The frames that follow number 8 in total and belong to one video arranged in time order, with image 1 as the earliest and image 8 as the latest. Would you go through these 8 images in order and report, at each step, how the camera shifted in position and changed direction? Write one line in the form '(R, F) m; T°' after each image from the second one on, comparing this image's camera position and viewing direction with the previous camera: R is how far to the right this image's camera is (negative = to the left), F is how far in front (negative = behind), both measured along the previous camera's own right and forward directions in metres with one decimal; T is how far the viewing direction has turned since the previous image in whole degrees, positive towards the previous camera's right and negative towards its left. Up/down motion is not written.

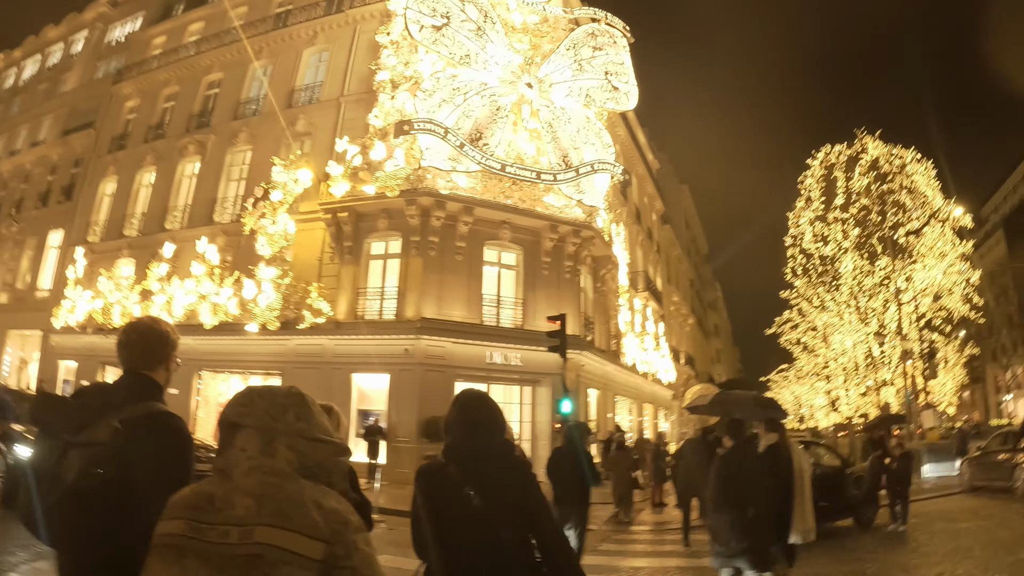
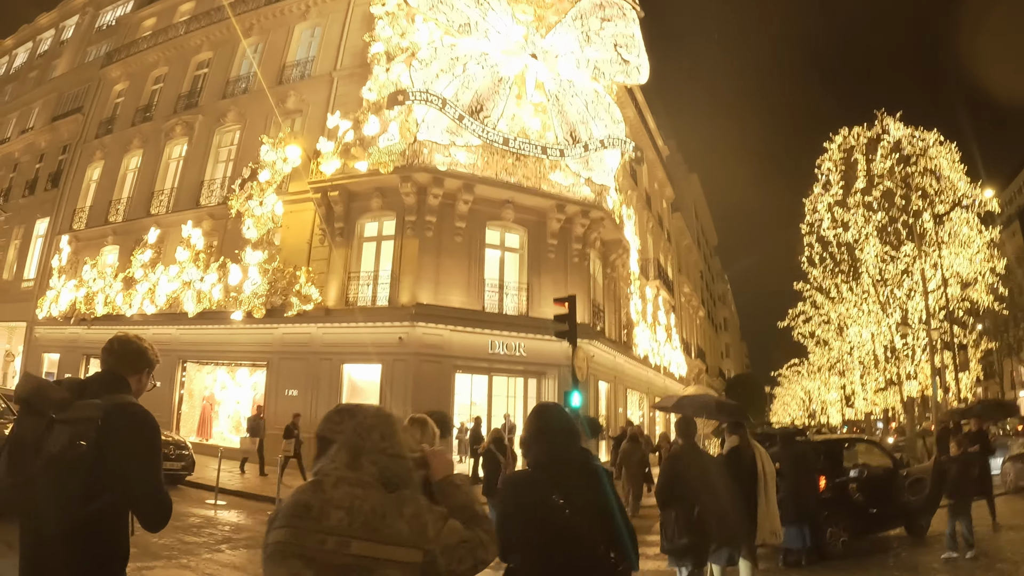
(+0.1, +1.4) m; -1°
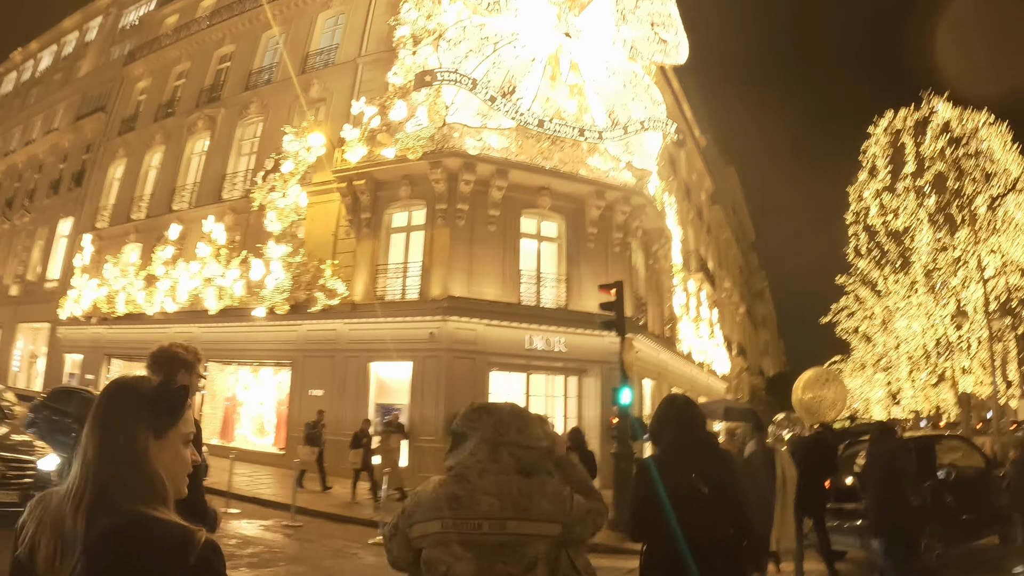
(-0.4, +1.1) m; -2°
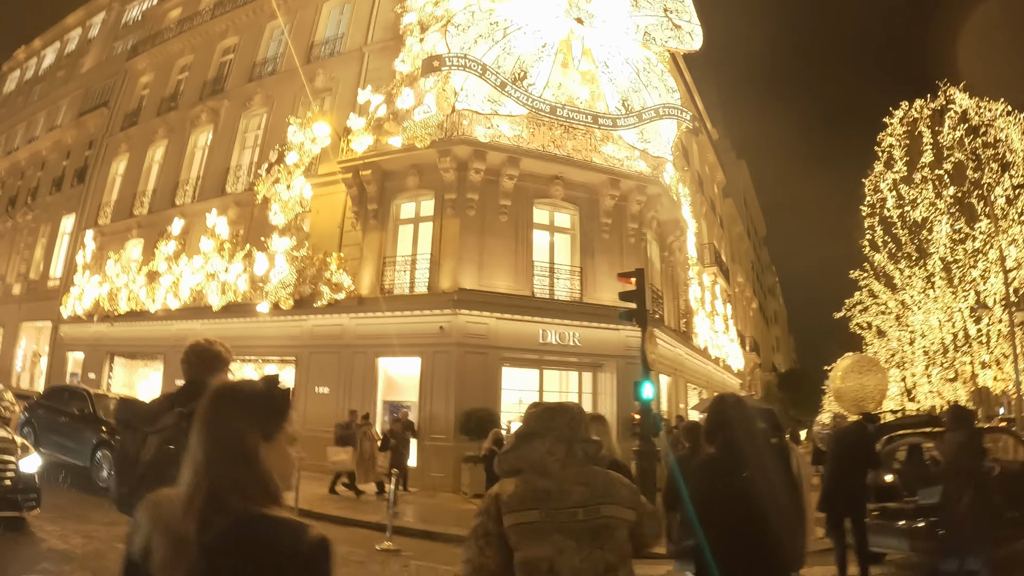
(-0.2, +0.6) m; -1°
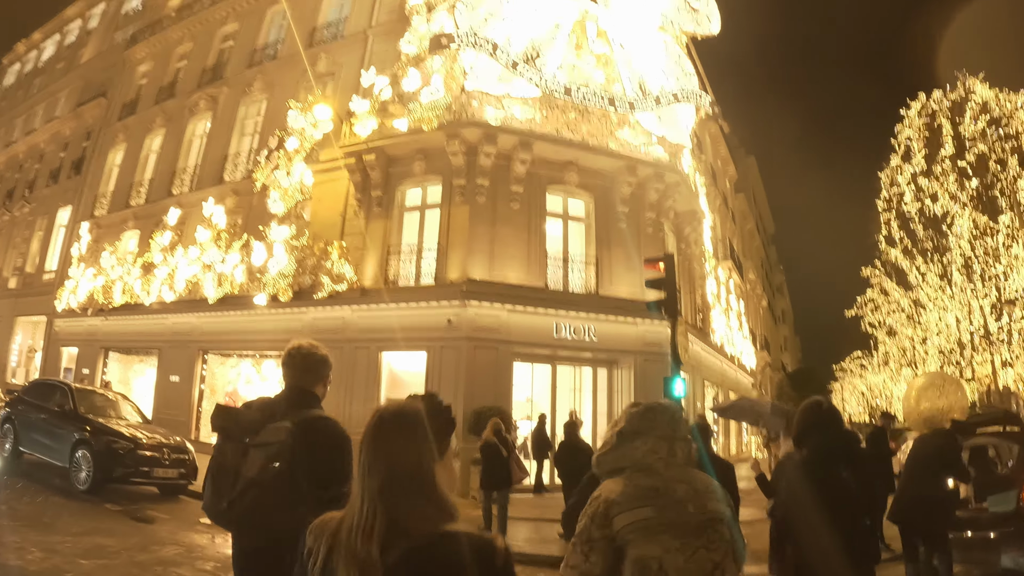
(-0.2, +0.9) m; 0°
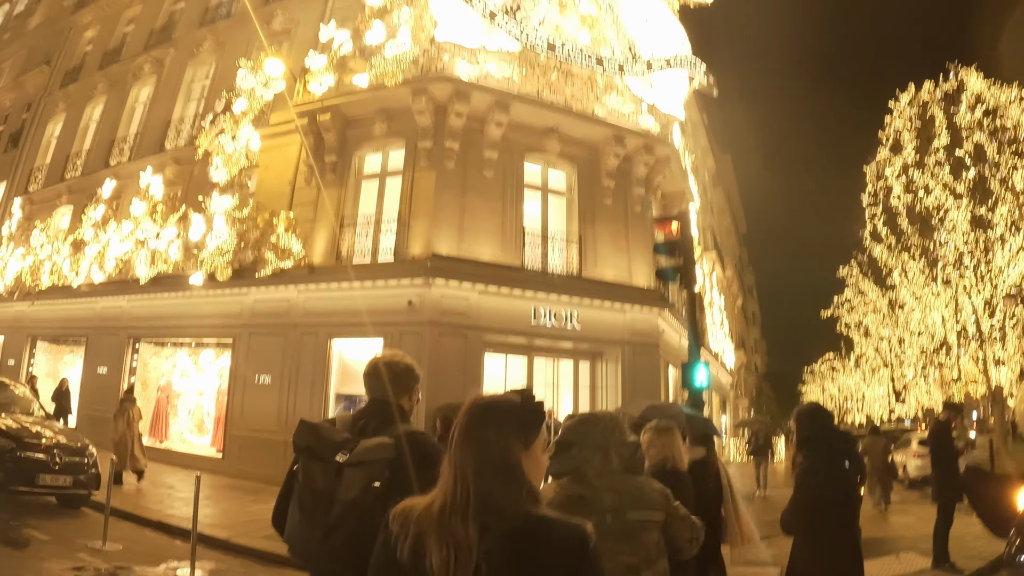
(+0.2, +1.8) m; +2°
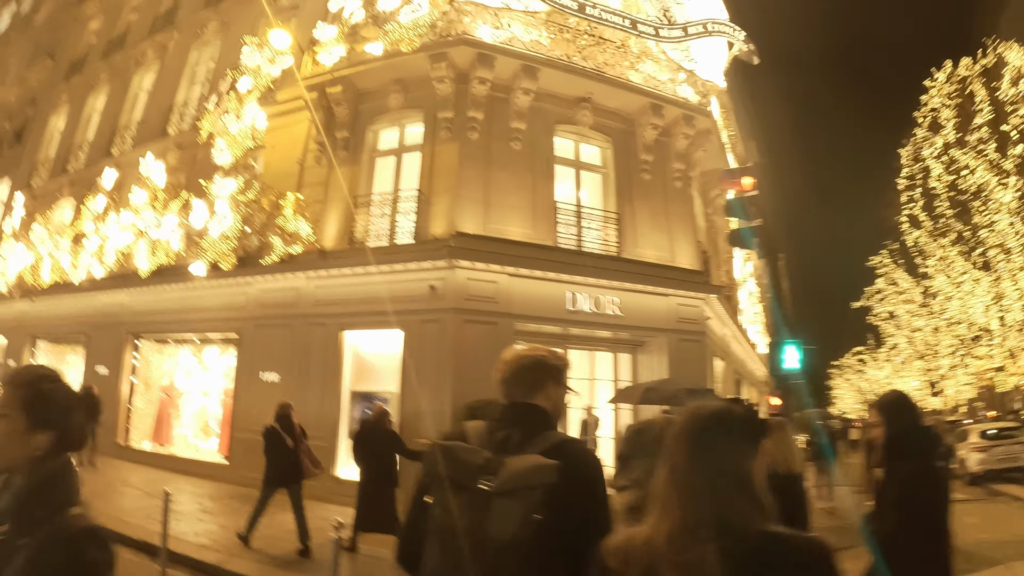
(-0.3, +1.2) m; -1°
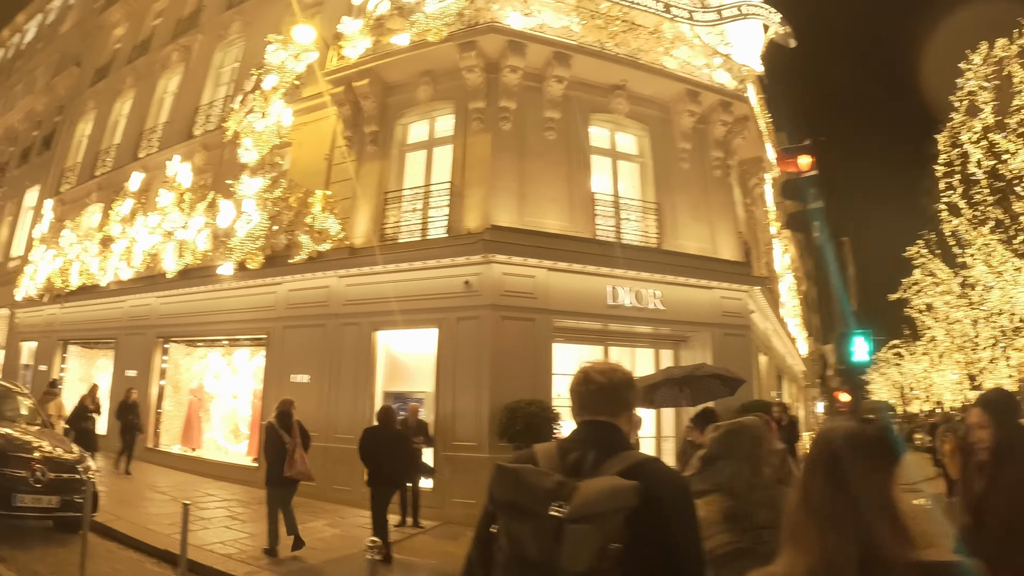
(-0.3, +0.4) m; -2°
